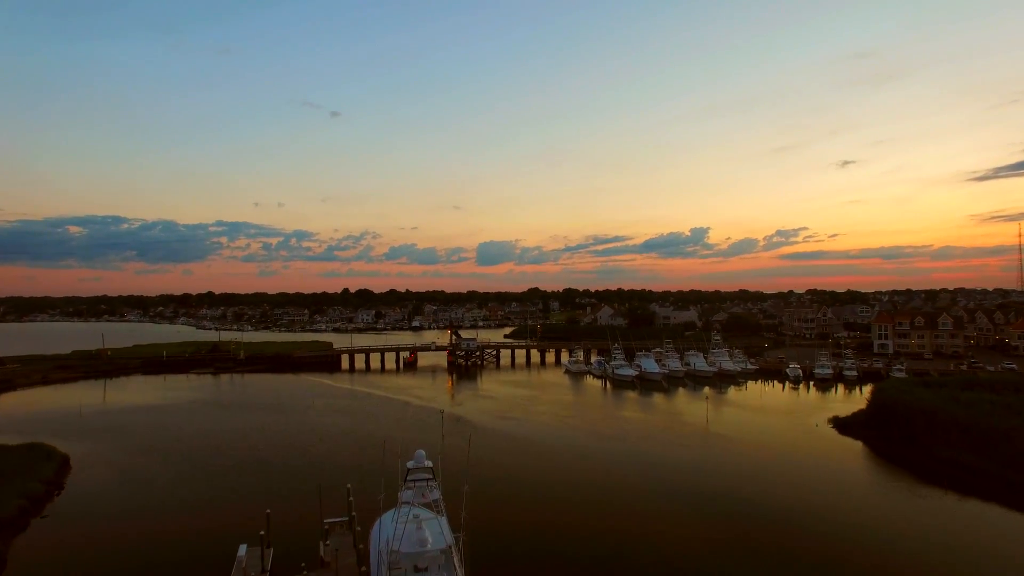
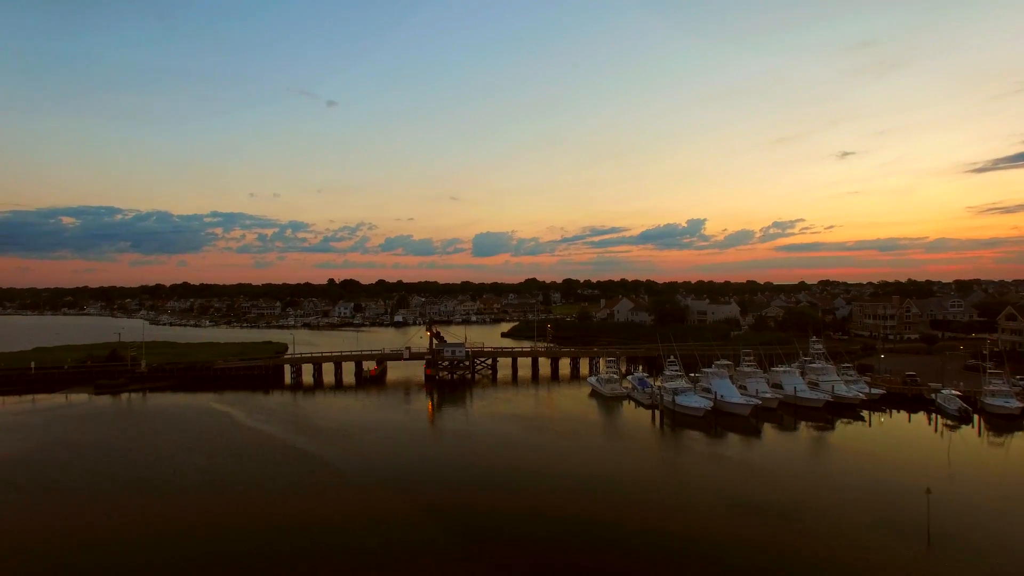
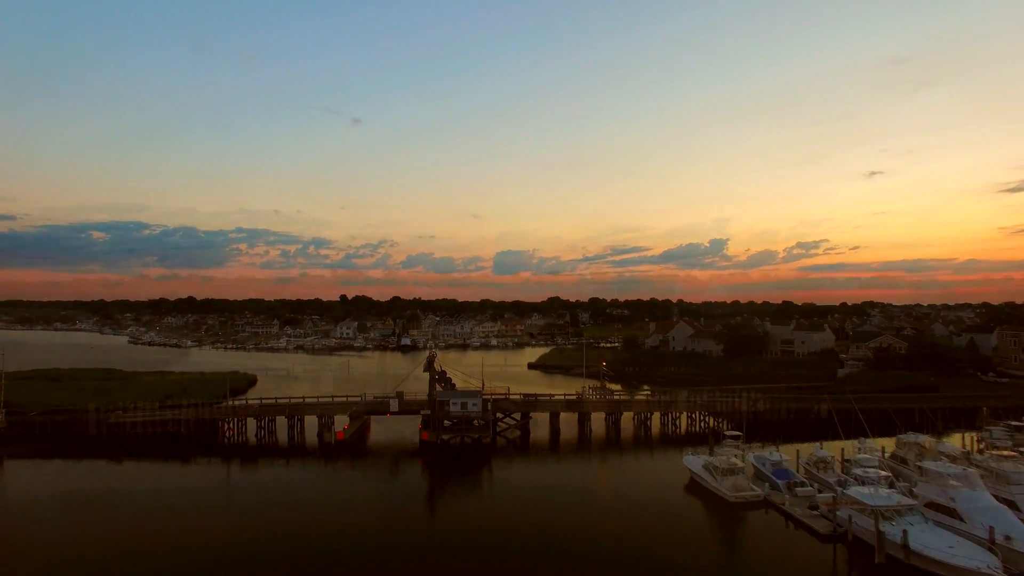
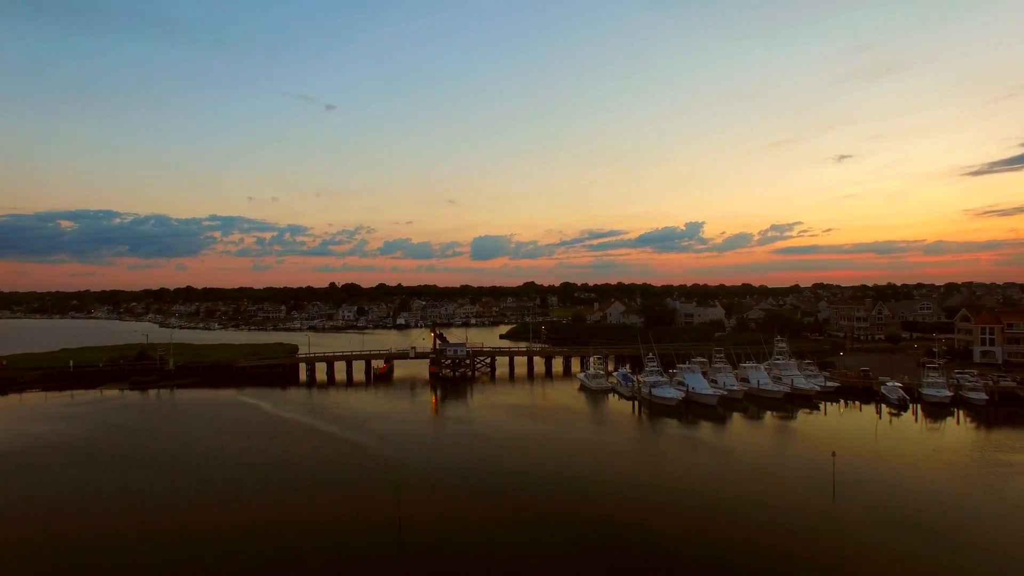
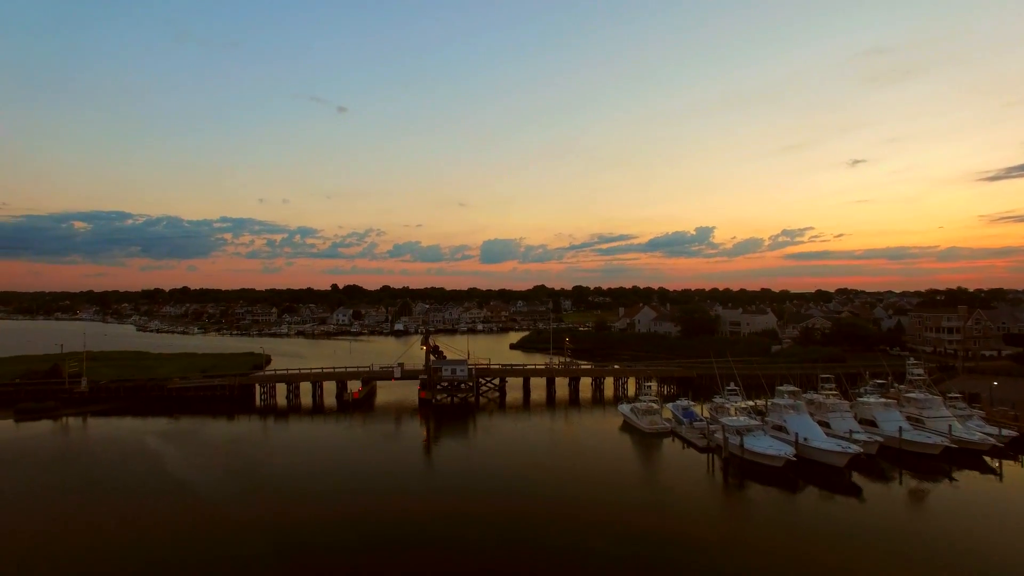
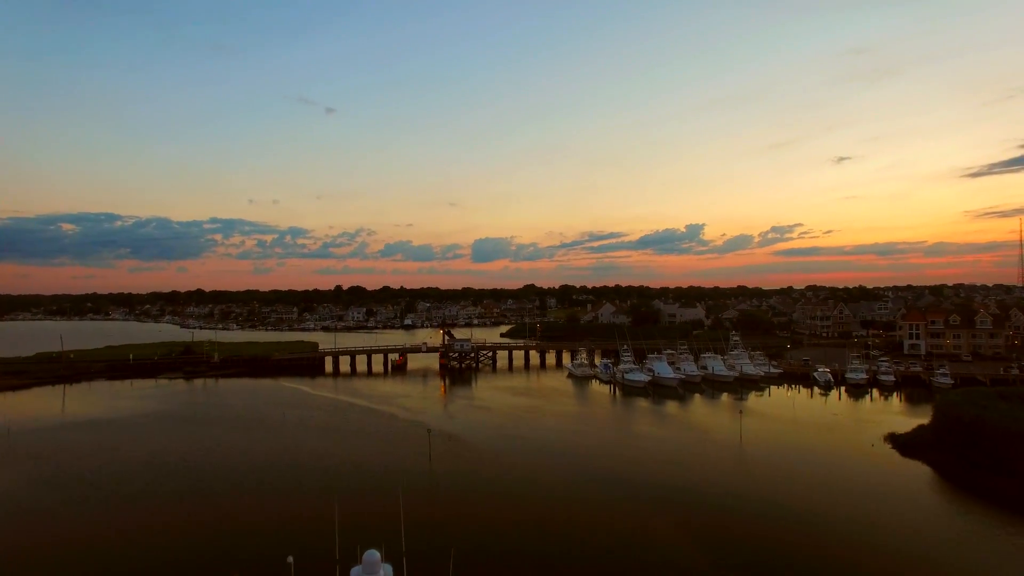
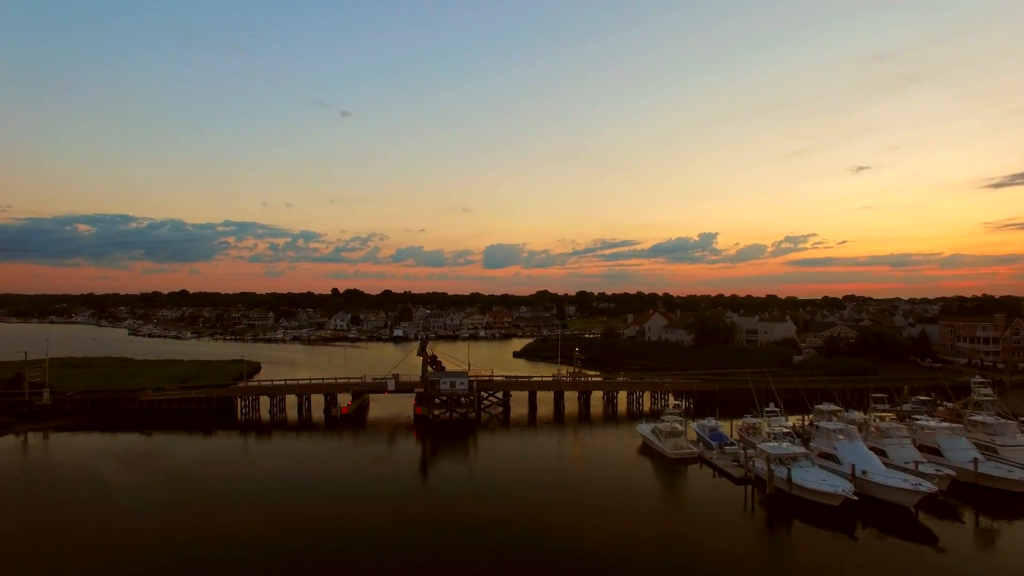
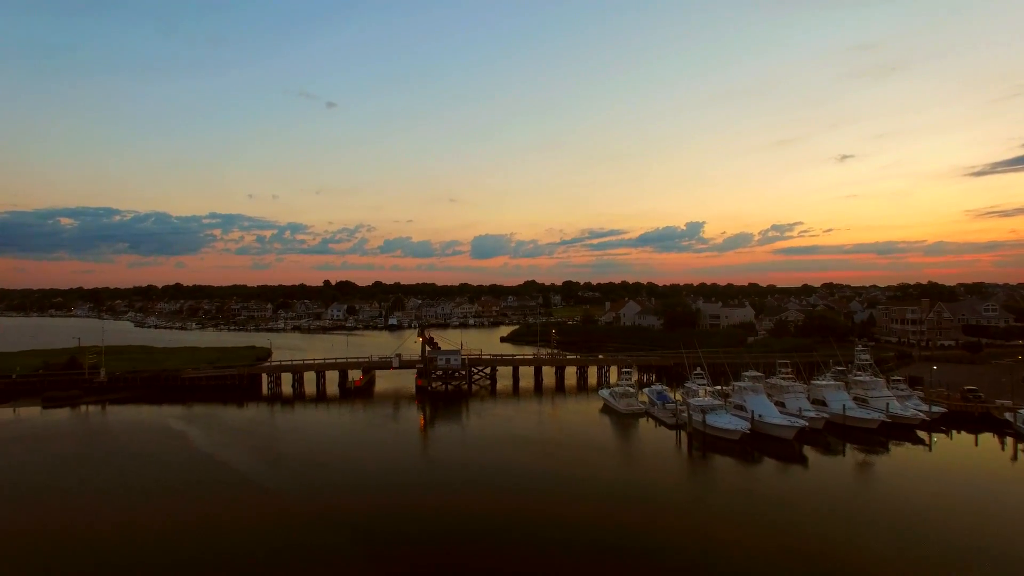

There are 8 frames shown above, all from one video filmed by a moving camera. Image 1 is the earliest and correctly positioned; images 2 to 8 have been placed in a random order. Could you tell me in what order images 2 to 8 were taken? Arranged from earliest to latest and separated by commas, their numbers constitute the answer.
6, 4, 2, 8, 5, 7, 3
